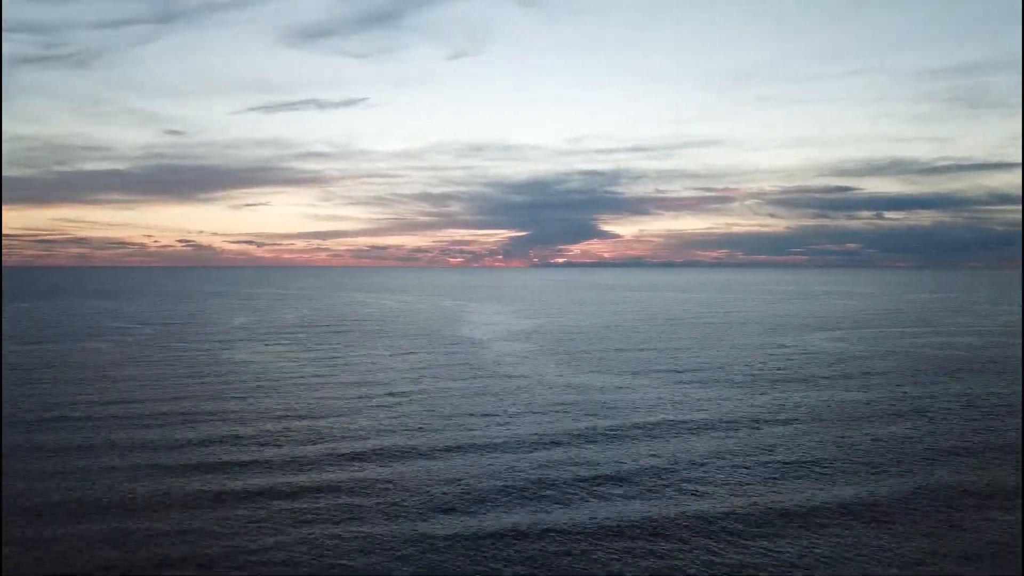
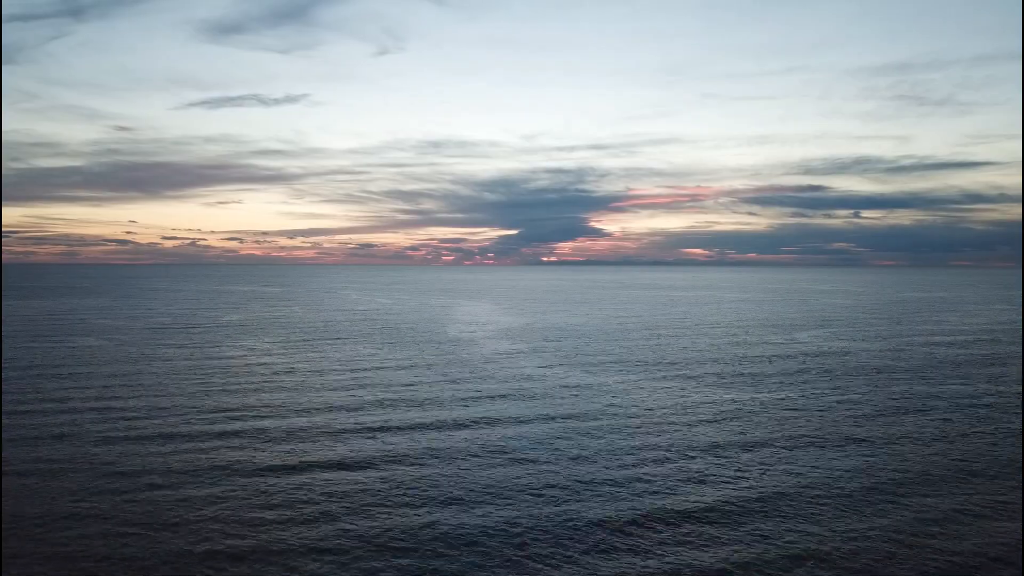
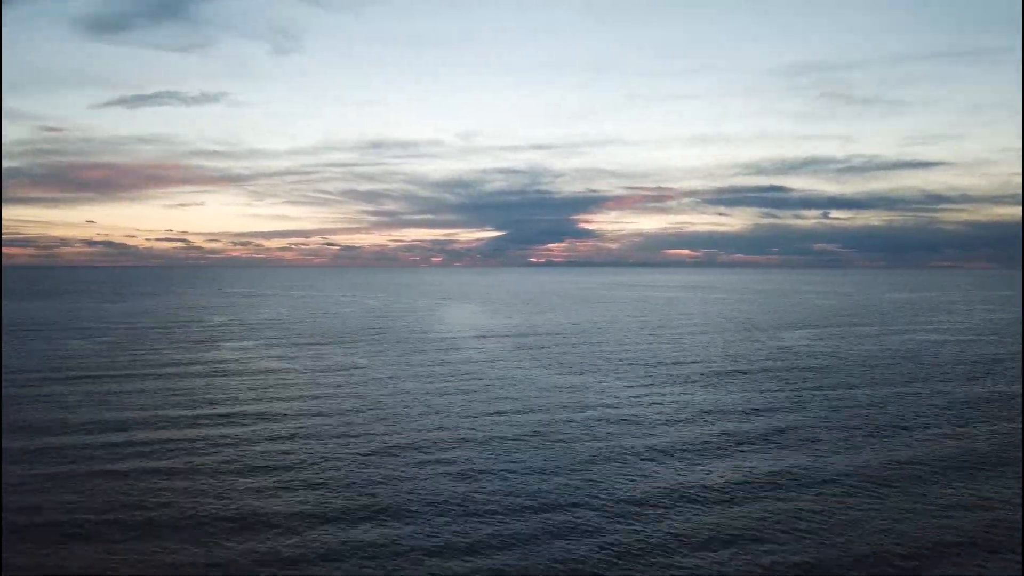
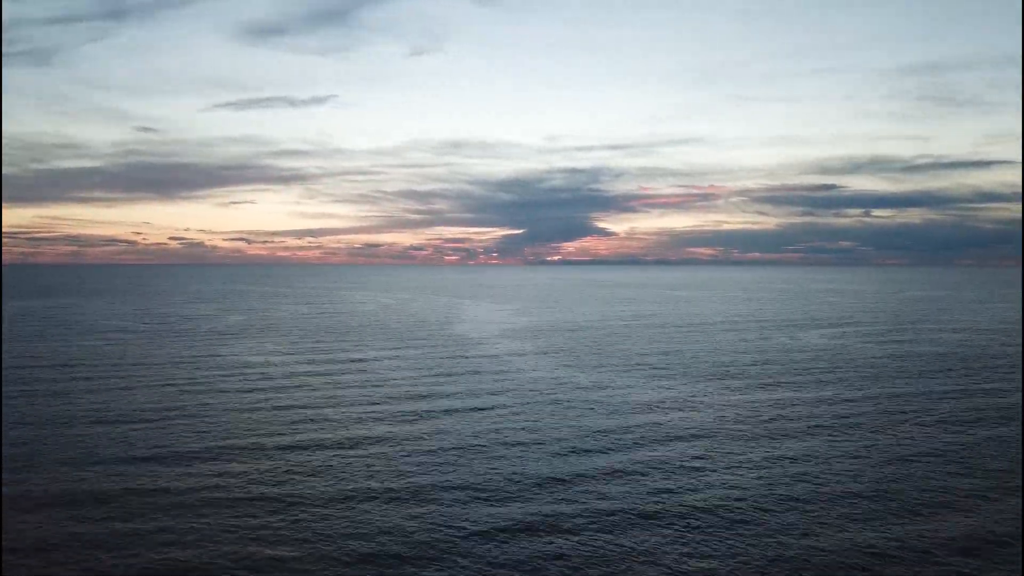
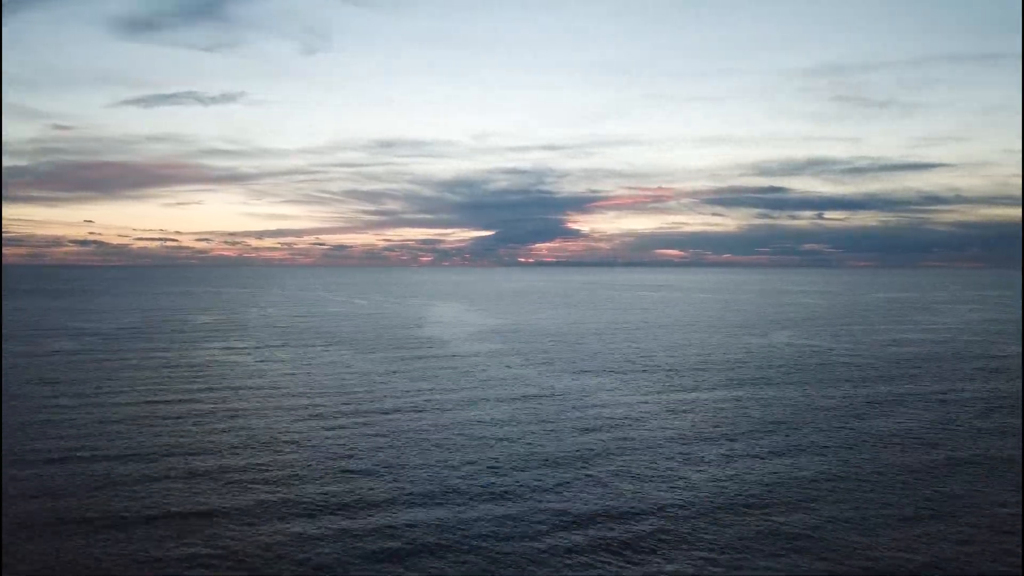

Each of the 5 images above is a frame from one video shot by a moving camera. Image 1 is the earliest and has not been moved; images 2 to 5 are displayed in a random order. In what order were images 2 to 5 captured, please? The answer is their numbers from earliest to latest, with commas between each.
4, 2, 5, 3
